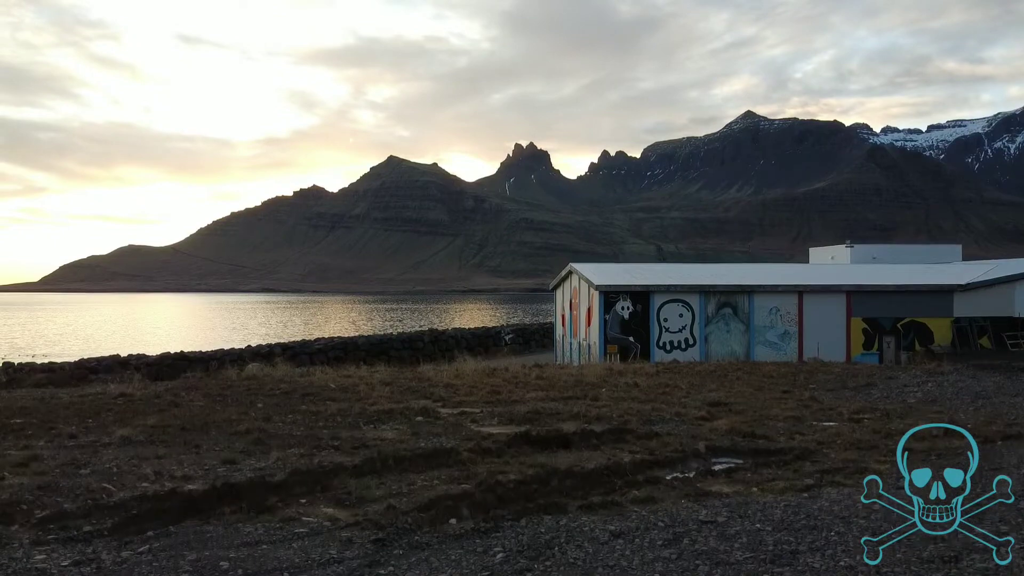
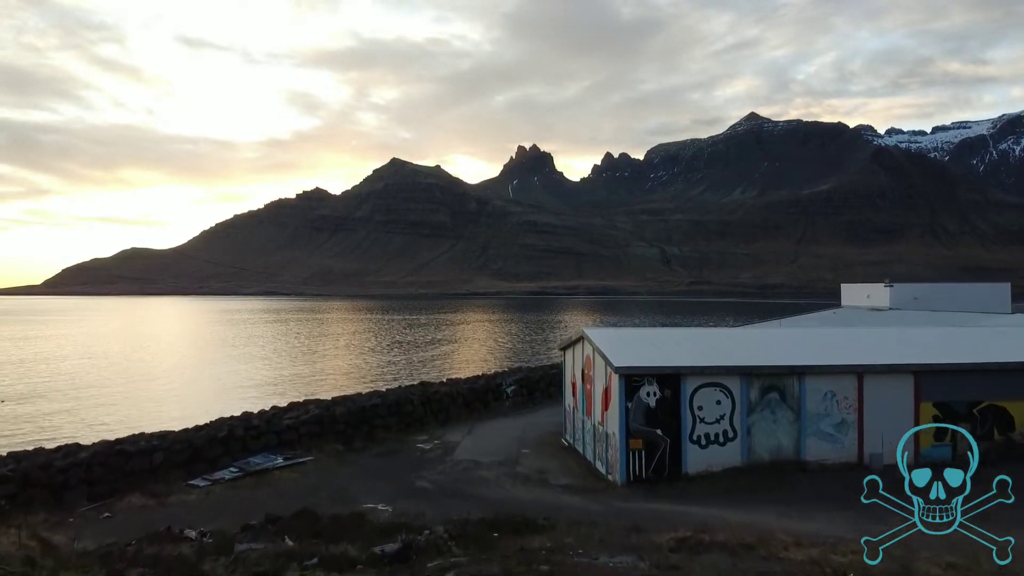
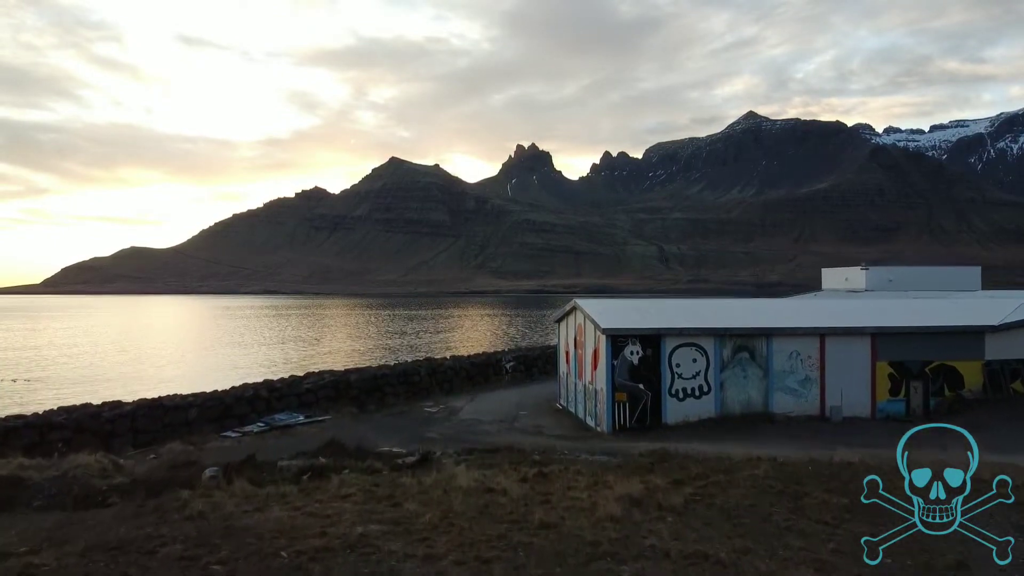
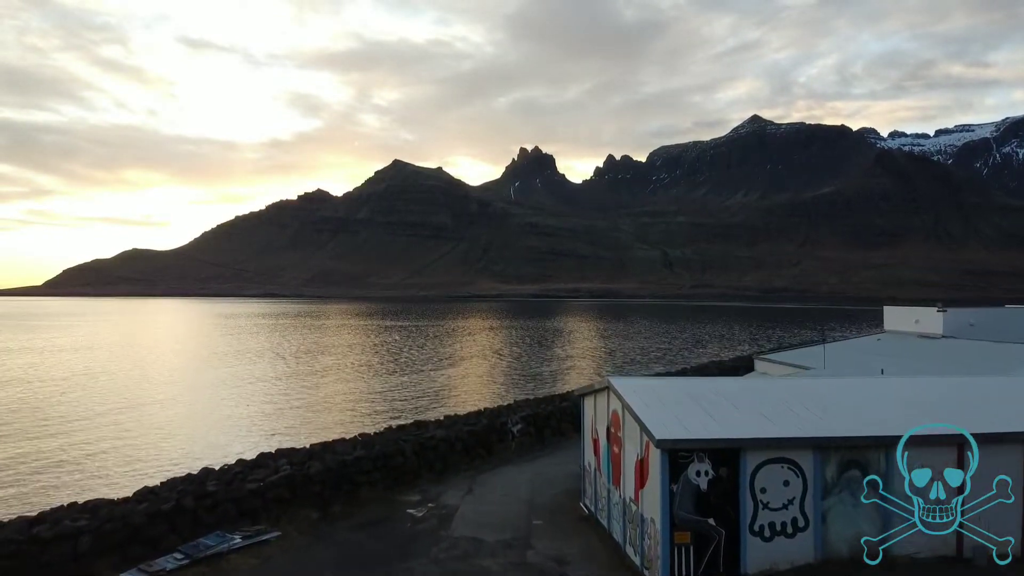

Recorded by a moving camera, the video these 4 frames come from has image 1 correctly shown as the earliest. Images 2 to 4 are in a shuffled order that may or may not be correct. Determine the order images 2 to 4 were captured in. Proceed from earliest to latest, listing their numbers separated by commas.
3, 2, 4
